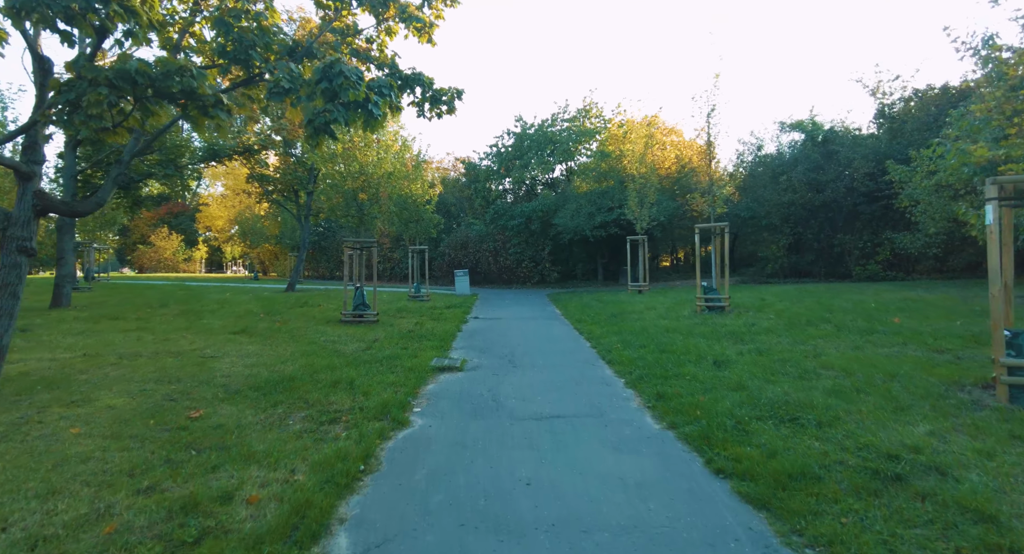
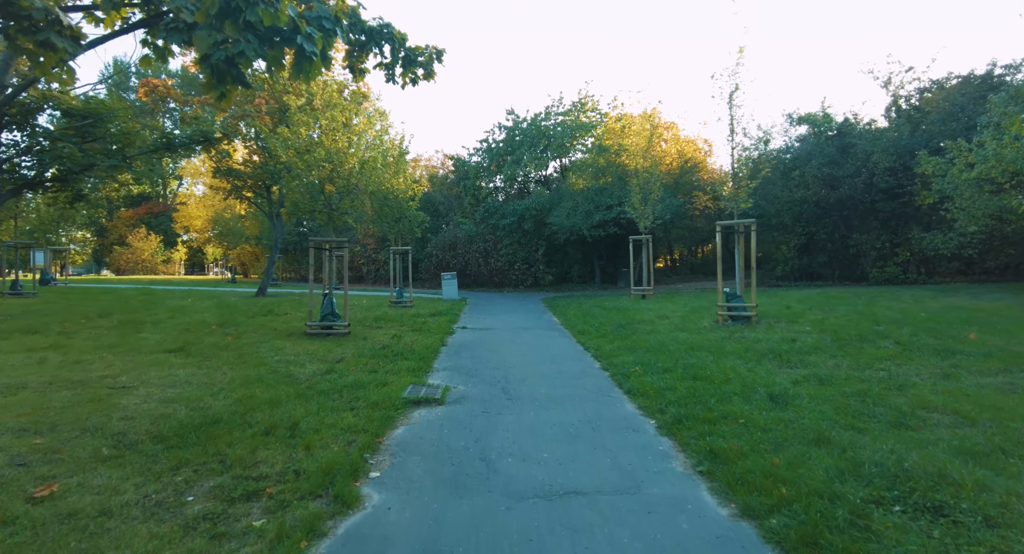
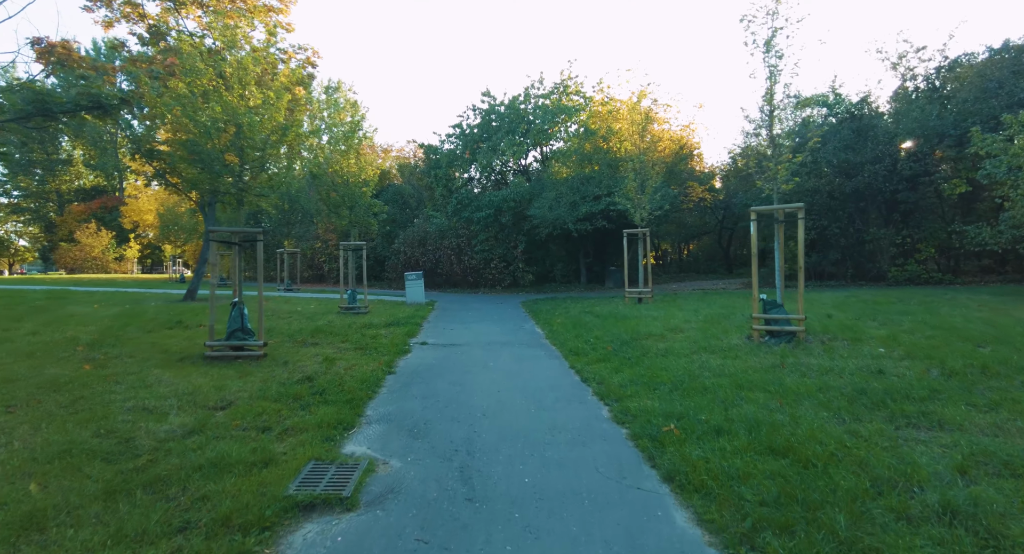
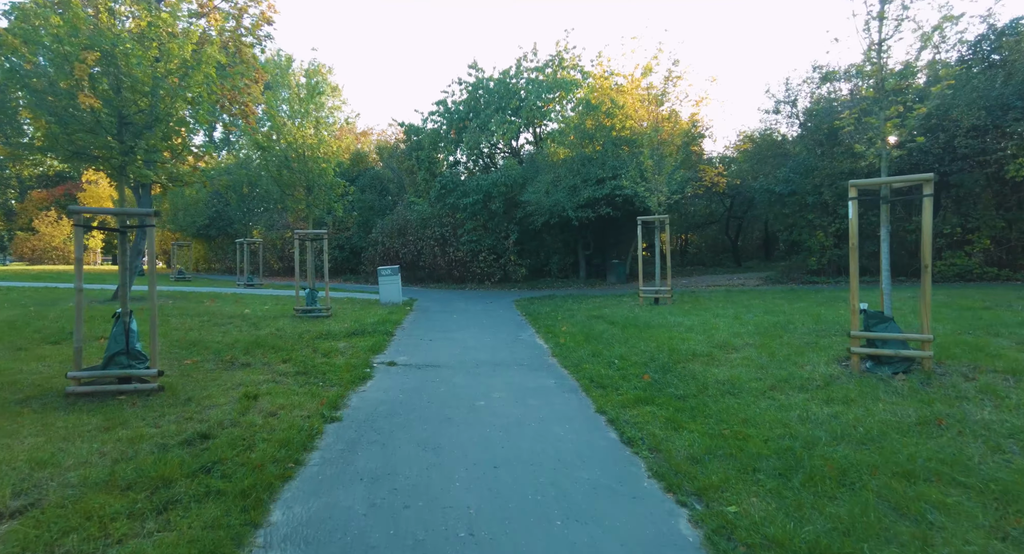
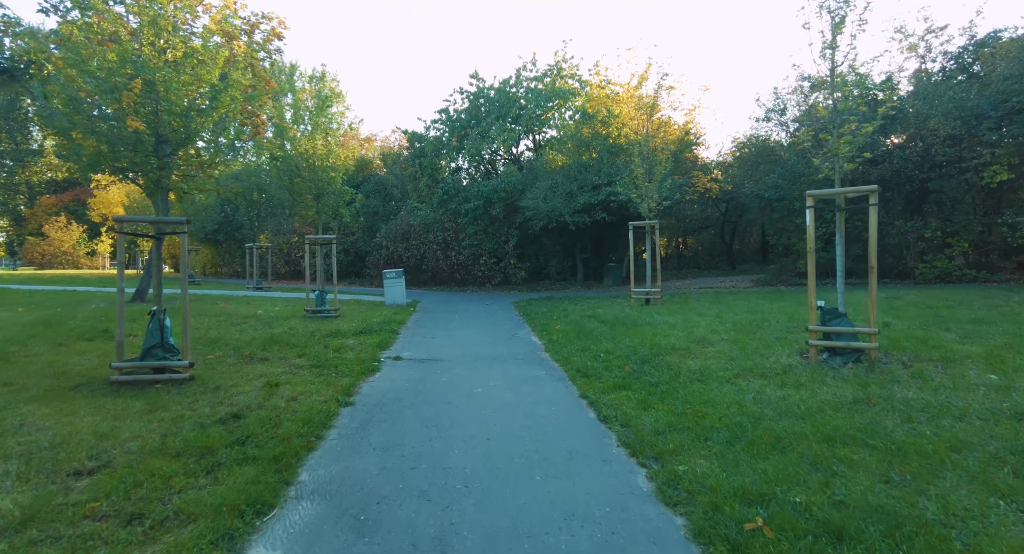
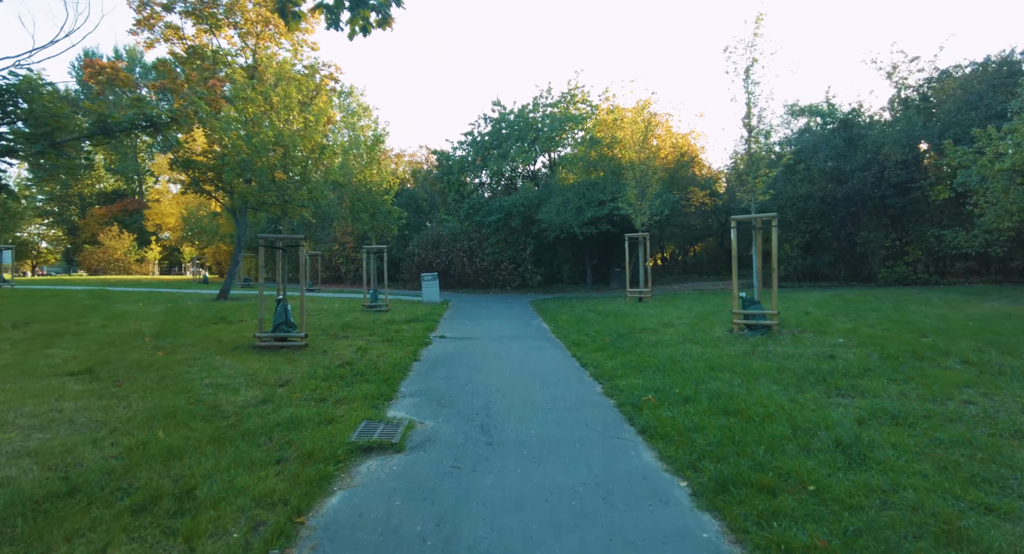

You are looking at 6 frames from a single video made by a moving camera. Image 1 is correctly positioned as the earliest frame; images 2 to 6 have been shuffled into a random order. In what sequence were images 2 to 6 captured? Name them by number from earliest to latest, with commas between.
2, 6, 3, 5, 4
